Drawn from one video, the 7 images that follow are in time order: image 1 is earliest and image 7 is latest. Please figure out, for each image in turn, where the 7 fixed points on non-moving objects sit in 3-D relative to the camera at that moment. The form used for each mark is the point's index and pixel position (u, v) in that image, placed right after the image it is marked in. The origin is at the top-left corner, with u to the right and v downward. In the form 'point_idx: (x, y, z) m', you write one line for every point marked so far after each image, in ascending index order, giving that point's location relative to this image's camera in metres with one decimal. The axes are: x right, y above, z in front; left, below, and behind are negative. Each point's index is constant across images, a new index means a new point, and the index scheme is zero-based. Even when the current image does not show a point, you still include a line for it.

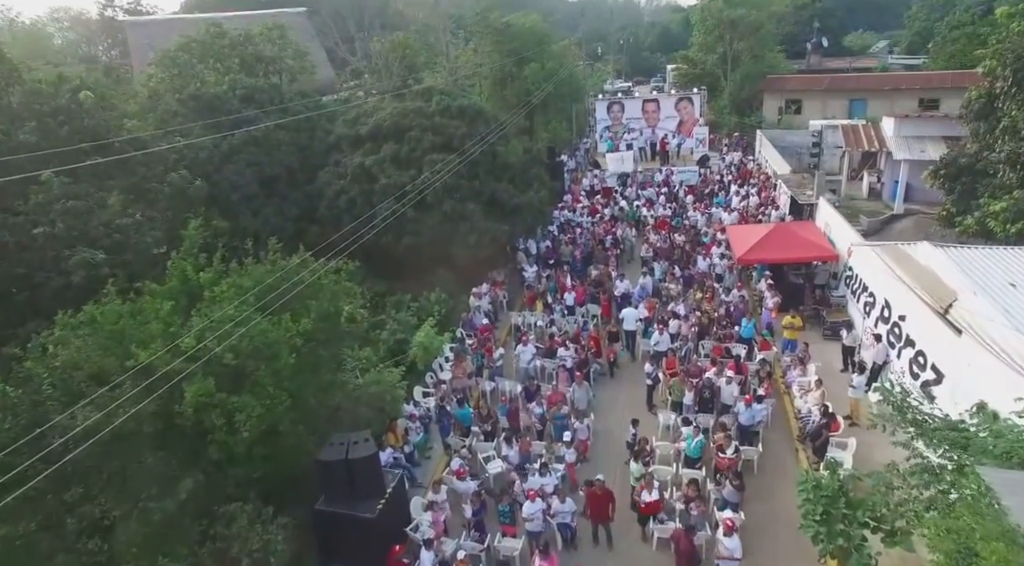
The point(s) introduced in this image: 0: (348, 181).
0: (-4.6, +2.8, +19.6) m
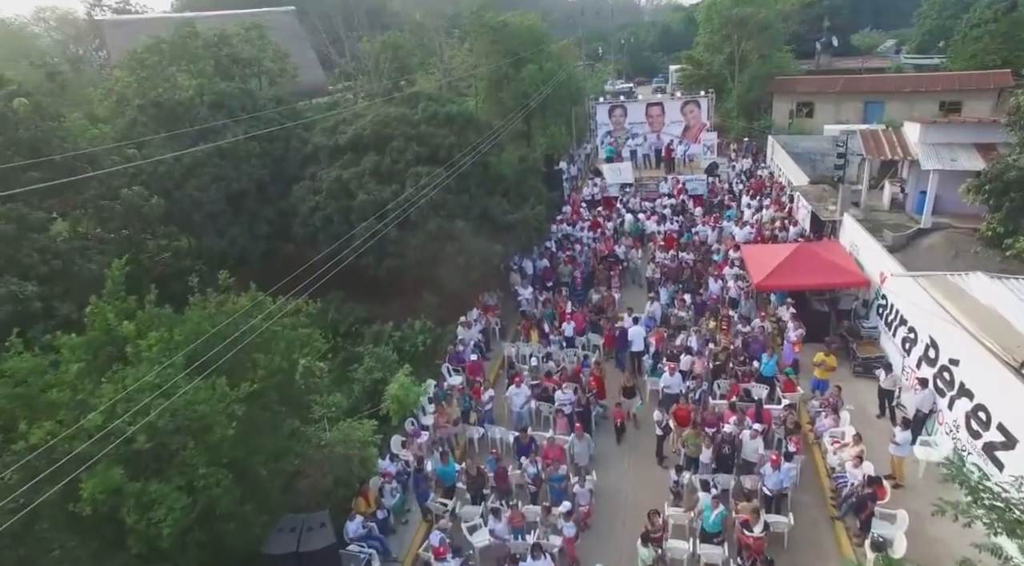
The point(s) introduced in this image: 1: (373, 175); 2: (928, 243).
0: (-4.7, +2.2, +17.8) m
1: (-3.5, +2.7, +17.8) m
2: (+11.6, +1.1, +19.9) m
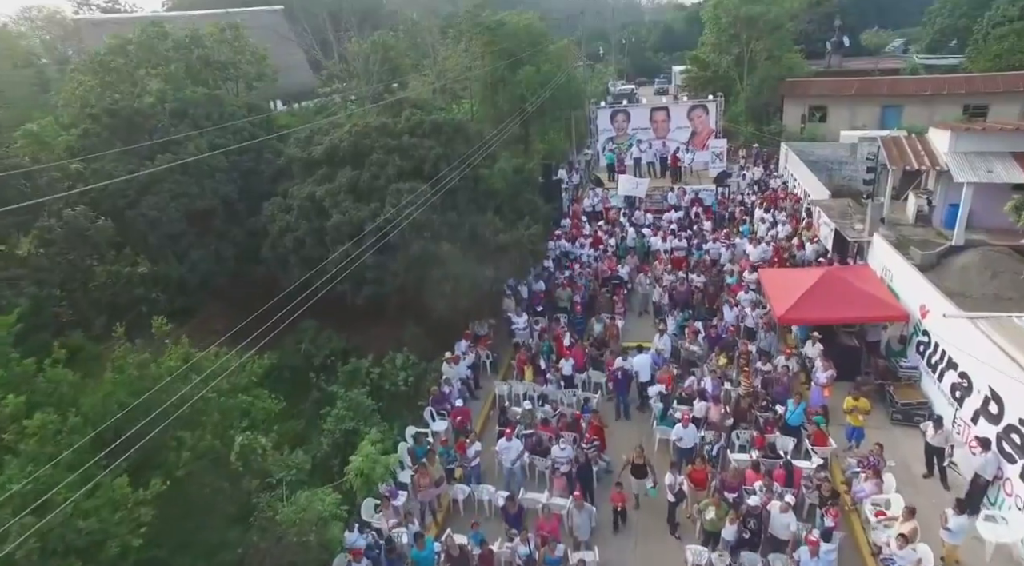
0: (-4.9, +1.5, +16.0) m
1: (-3.6, +2.1, +16.0) m
2: (+11.5, +0.5, +18.1) m
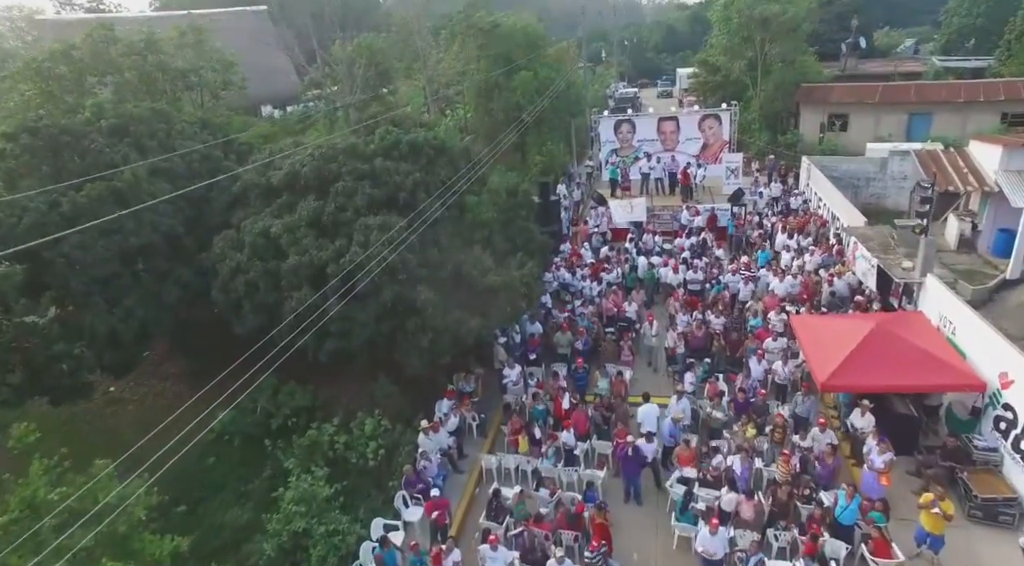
0: (-5.1, +0.5, +13.7) m
1: (-3.8, +1.1, +13.6) m
2: (+11.3, -0.4, +15.7) m
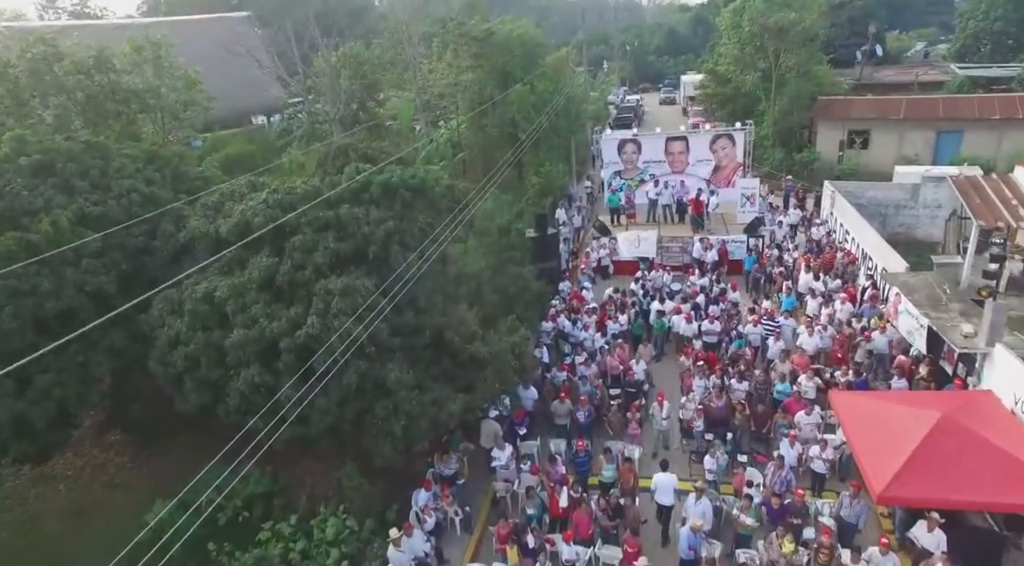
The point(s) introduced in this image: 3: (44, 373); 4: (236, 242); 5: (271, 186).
0: (-5.3, -0.6, +11.5) m
1: (-4.0, -0.1, +11.5) m
2: (+11.1, -1.6, +13.6) m
3: (-7.6, -1.5, +11.5) m
4: (-4.8, +0.7, +12.2) m
5: (-4.5, +1.8, +13.1) m
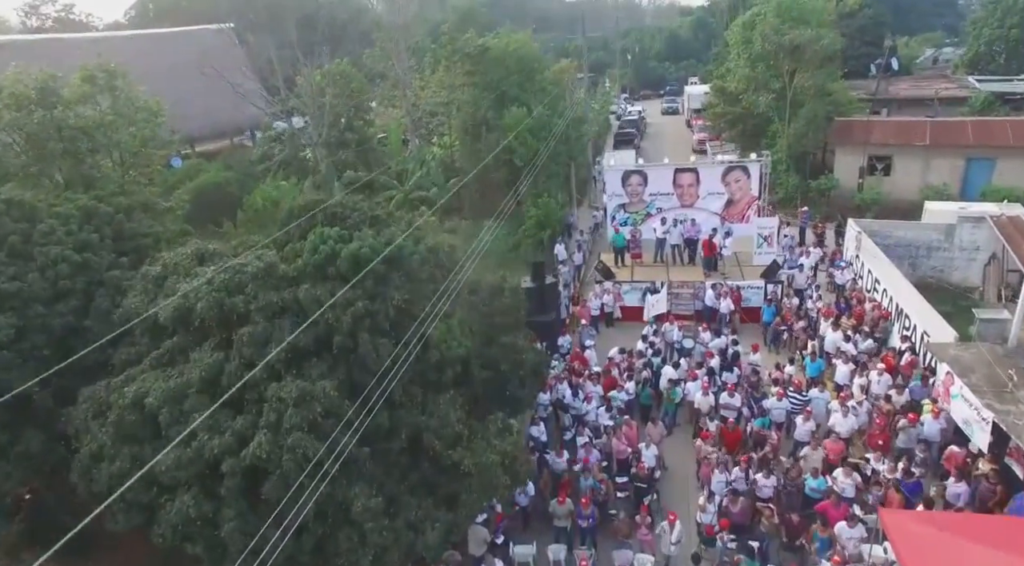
0: (-5.4, -2.0, +9.6) m
1: (-4.1, -1.4, +9.6) m
2: (+11.0, -2.9, +11.7) m
3: (-7.7, -2.8, +9.6) m
4: (-4.9, -0.7, +10.3) m
5: (-4.6, +0.4, +11.2) m
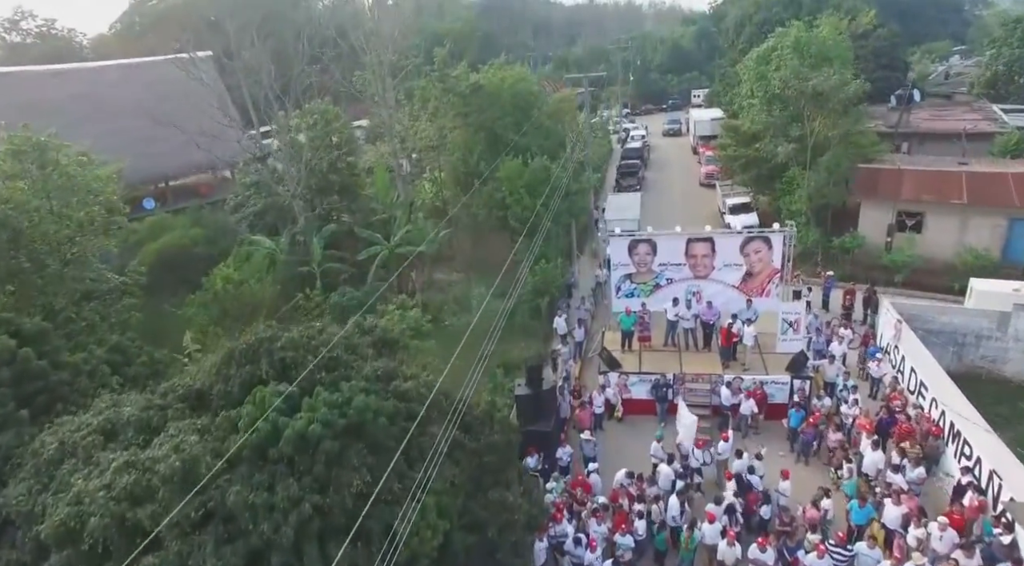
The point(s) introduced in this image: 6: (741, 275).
0: (-5.5, -4.2, +7.4) m
1: (-4.3, -3.7, +7.4) m
2: (+10.8, -5.1, +9.5) m
3: (-7.9, -5.1, +7.4) m
4: (-5.1, -2.9, +8.1) m
5: (-4.7, -1.8, +8.9) m
6: (+6.1, +0.1, +18.8) m
